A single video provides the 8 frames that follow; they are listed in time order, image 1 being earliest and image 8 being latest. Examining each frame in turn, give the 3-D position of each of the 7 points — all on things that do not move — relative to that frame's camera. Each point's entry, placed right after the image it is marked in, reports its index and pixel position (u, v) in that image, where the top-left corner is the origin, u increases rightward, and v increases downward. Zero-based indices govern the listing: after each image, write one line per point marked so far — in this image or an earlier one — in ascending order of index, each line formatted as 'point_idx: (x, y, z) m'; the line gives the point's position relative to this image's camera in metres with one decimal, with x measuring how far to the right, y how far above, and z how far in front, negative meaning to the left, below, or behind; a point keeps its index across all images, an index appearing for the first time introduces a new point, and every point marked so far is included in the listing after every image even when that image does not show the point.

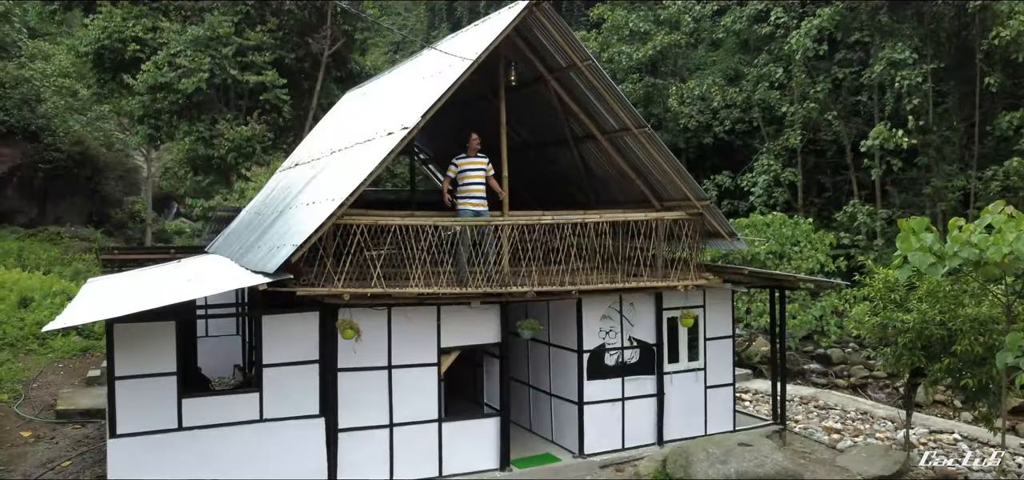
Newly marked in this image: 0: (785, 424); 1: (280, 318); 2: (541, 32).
0: (+4.3, -2.9, +11.0) m
1: (-2.7, -0.9, +7.8) m
2: (+0.3, +2.6, +8.5) m
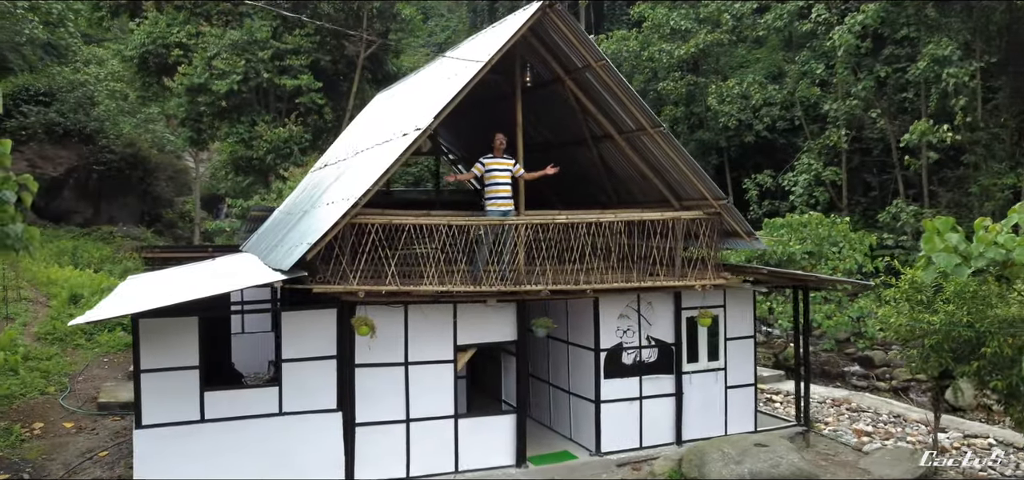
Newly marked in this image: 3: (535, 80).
0: (+4.7, -2.9, +10.8) m
1: (-2.5, -0.8, +8.0) m
2: (+0.5, +2.6, +8.6) m
3: (+0.3, +2.2, +9.7) m
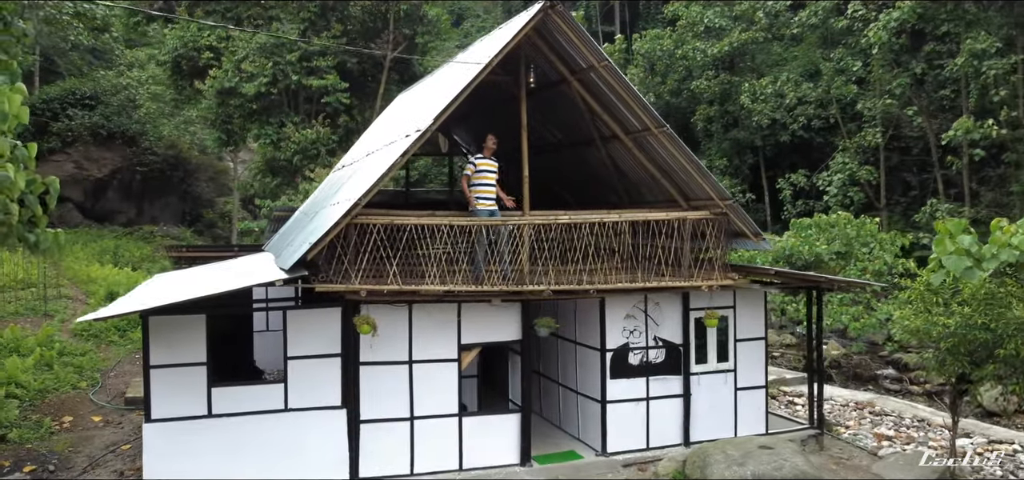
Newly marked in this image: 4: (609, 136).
0: (+4.8, -2.9, +10.7) m
1: (-2.5, -0.8, +8.2) m
2: (+0.6, +2.6, +8.6) m
3: (+0.4, +2.2, +9.7) m
4: (+1.4, +1.4, +9.7) m
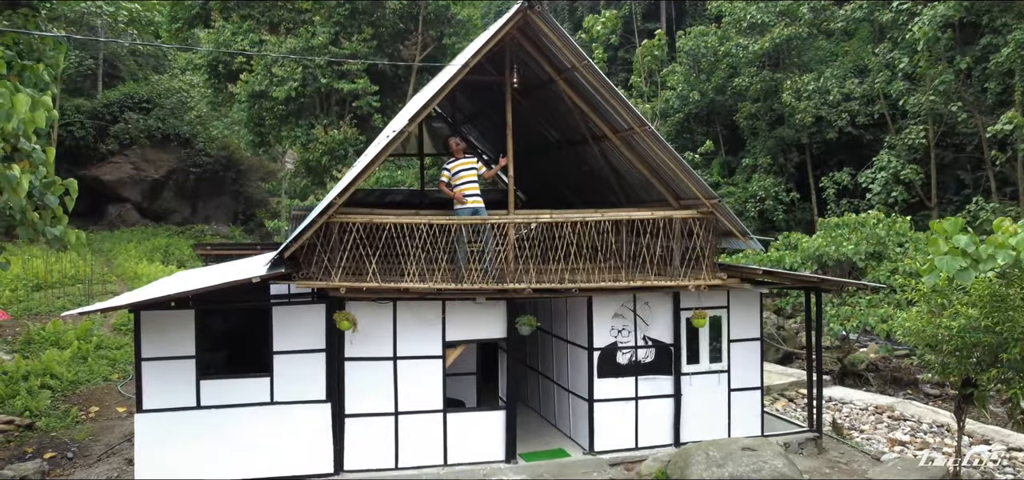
0: (+4.7, -2.9, +10.5) m
1: (-2.7, -0.8, +8.4) m
2: (+0.4, +2.6, +8.6) m
3: (+0.3, +2.3, +9.8) m
4: (+1.2, +1.5, +9.7) m
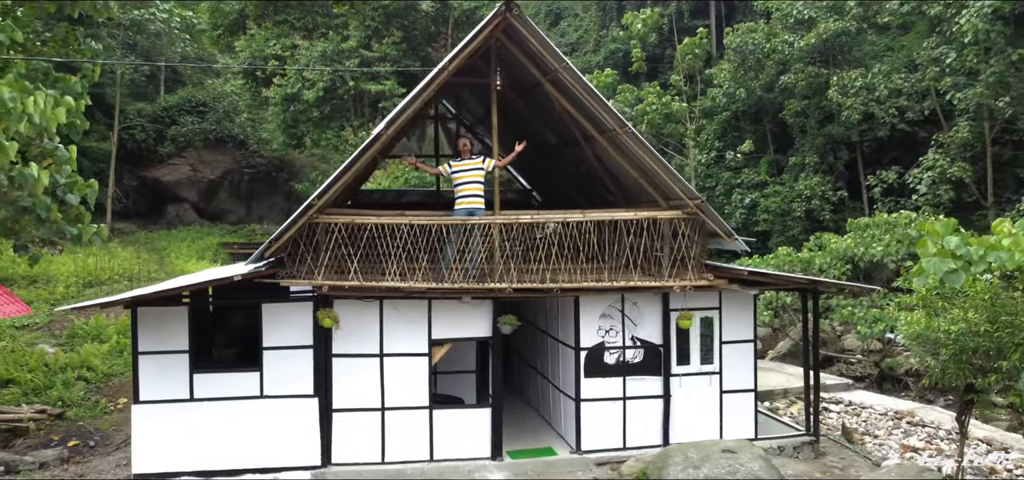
0: (+4.6, -2.9, +10.3) m
1: (-2.9, -0.8, +8.7) m
2: (+0.1, +2.6, +8.7) m
3: (+0.2, +2.3, +9.9) m
4: (+1.1, +1.5, +9.7) m
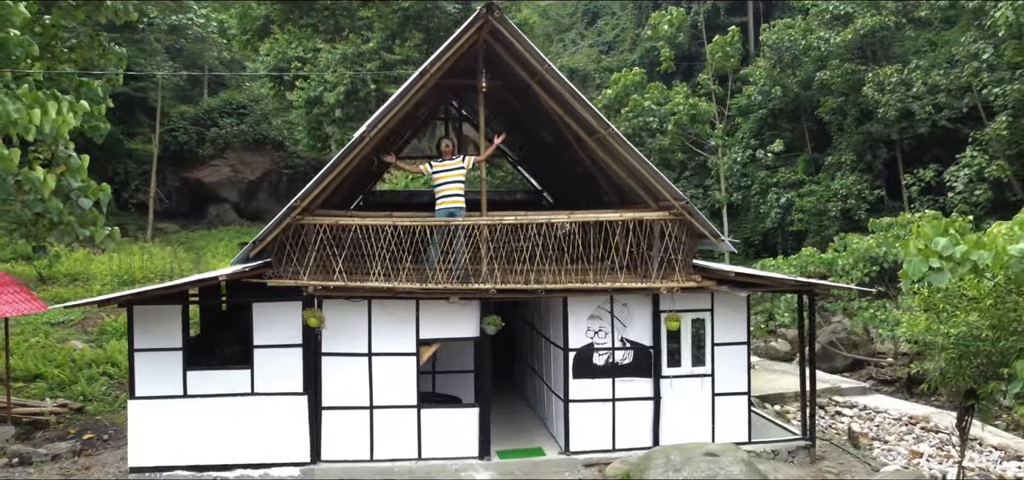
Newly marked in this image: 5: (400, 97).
0: (+4.4, -3.0, +10.1) m
1: (-3.1, -0.8, +8.9) m
2: (0.0, +2.6, +8.8) m
3: (0.0, +2.2, +9.9) m
4: (+0.9, +1.4, +9.7) m
5: (-1.4, +1.8, +8.5) m
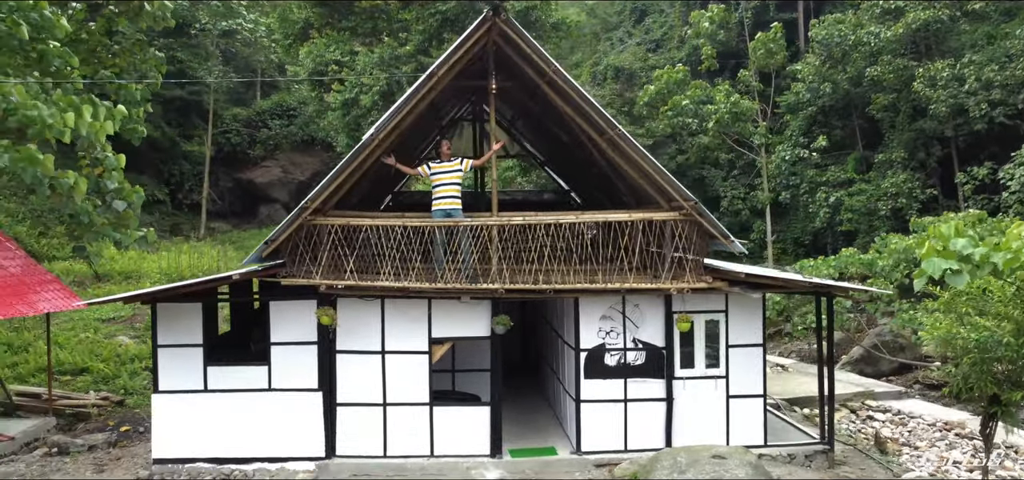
0: (+4.6, -3.0, +10.0) m
1: (-3.0, -0.8, +9.2) m
2: (+0.1, +2.6, +8.9) m
3: (+0.2, +2.2, +10.0) m
4: (+1.1, +1.4, +9.7) m
5: (-1.3, +1.8, +8.7) m
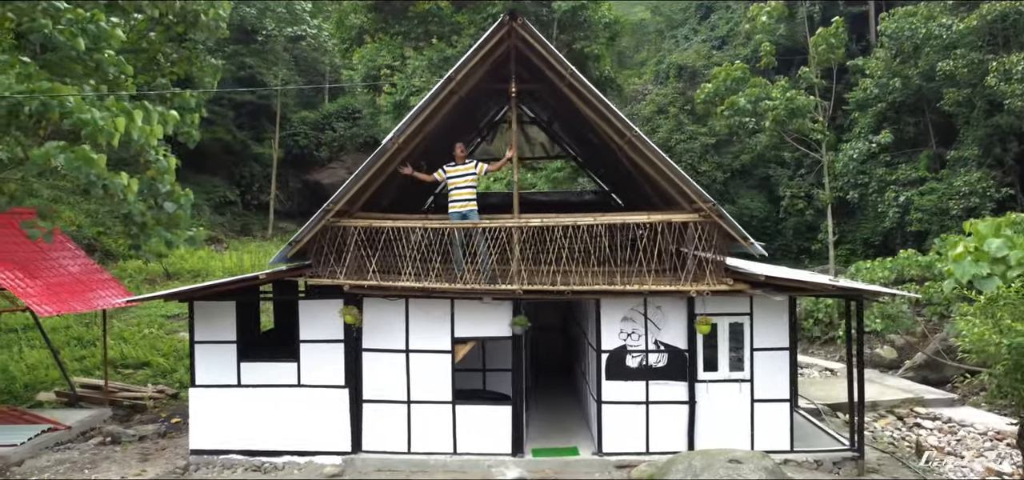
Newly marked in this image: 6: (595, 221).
0: (+4.9, -3.0, +9.7) m
1: (-2.7, -0.8, +9.5) m
2: (+0.3, +2.6, +9.0) m
3: (+0.5, +2.2, +10.1) m
4: (+1.4, +1.4, +9.8) m
5: (-1.1, +1.7, +8.9) m
6: (+1.1, +0.2, +8.8) m
